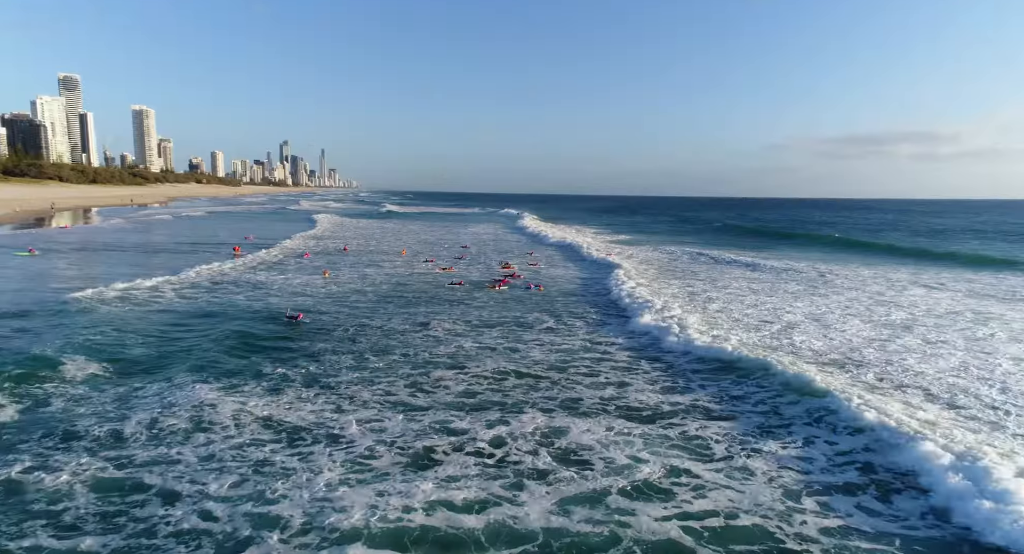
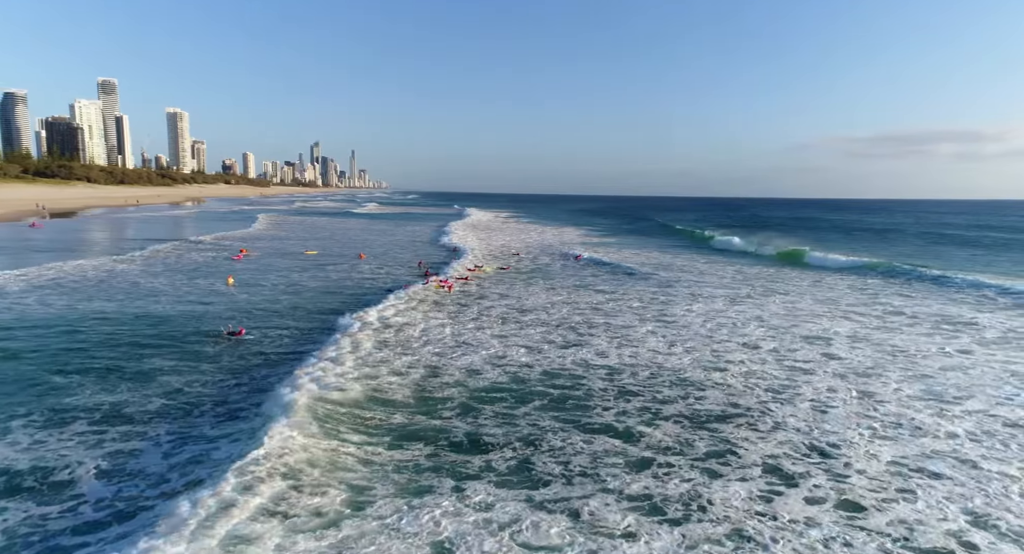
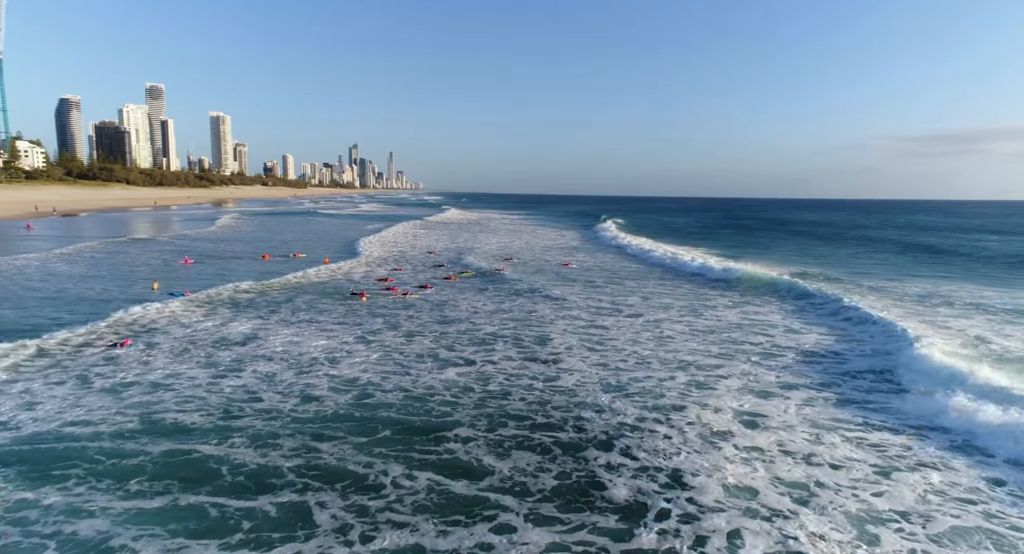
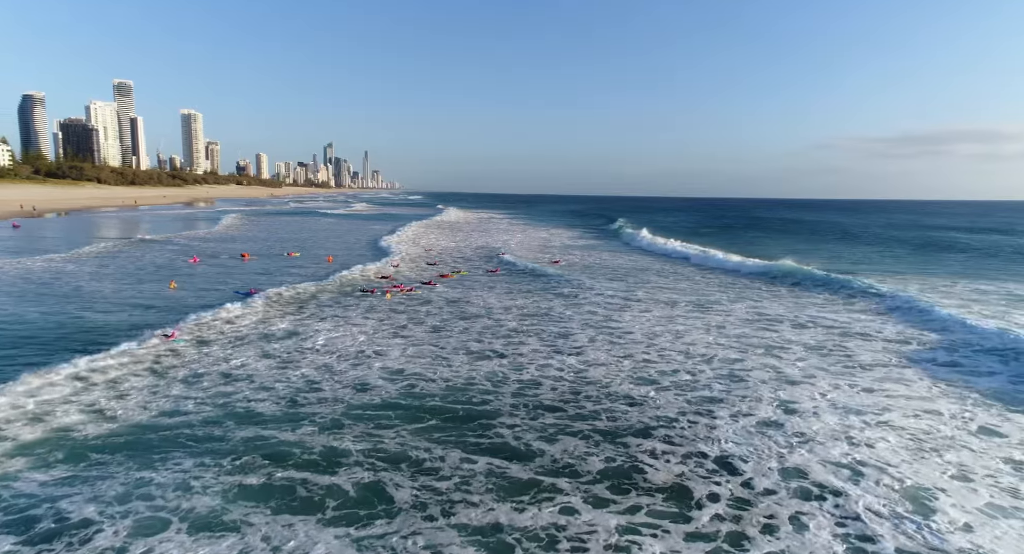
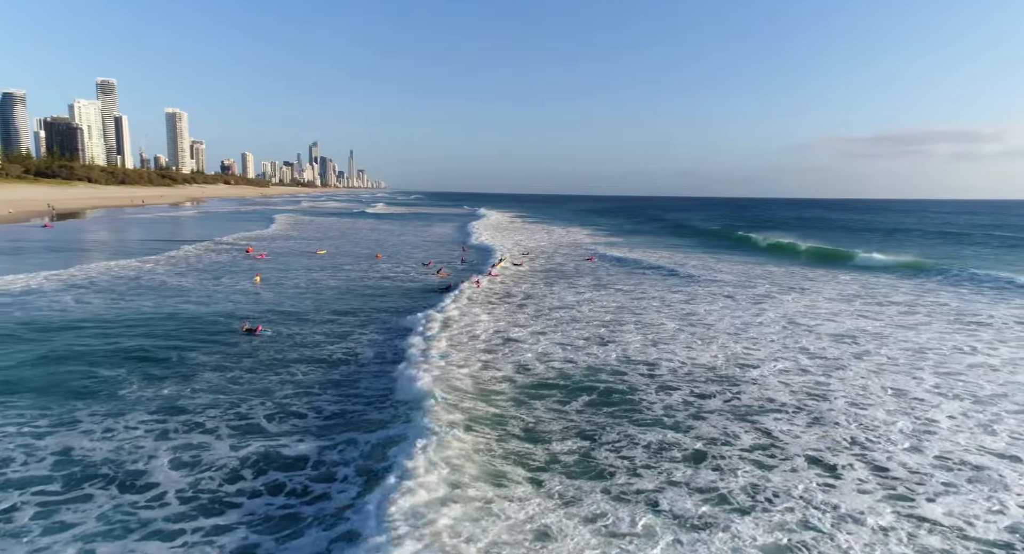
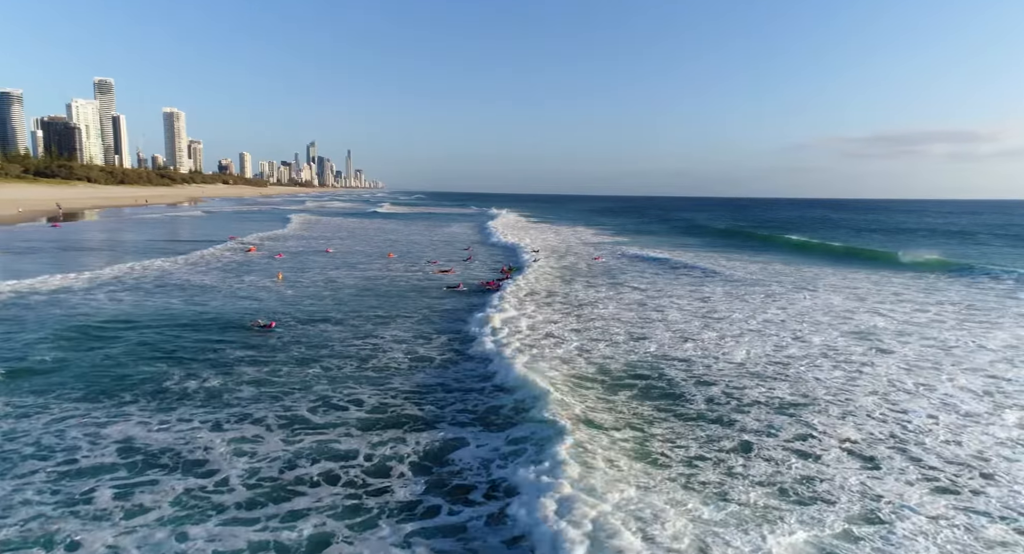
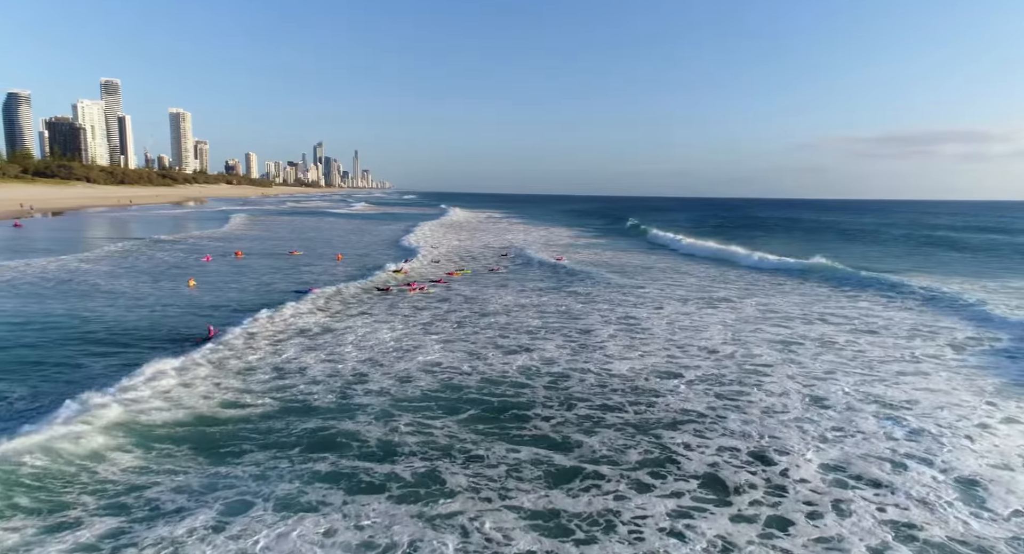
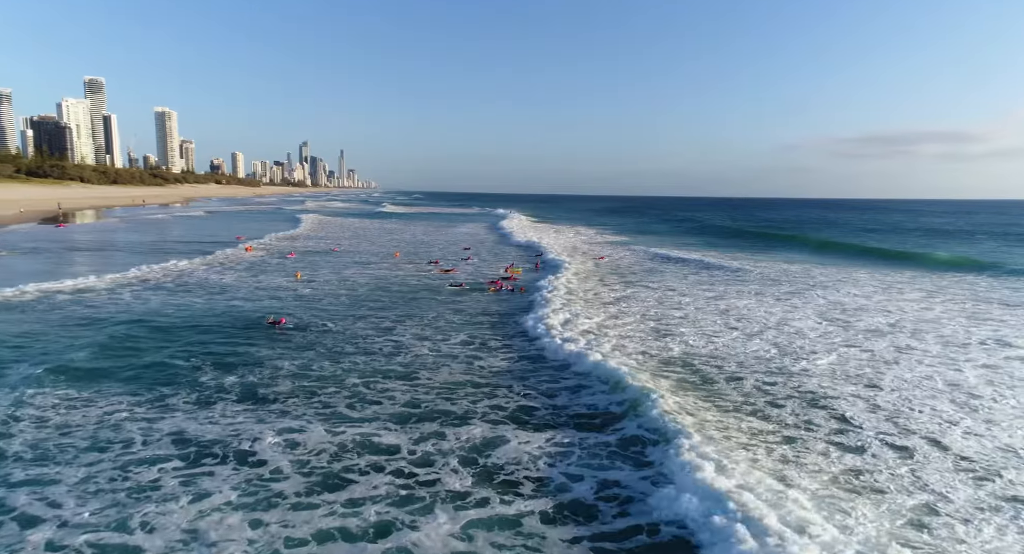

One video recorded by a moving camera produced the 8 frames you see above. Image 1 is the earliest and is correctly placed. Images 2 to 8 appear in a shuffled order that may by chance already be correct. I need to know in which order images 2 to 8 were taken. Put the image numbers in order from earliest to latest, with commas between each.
8, 6, 5, 2, 7, 4, 3
